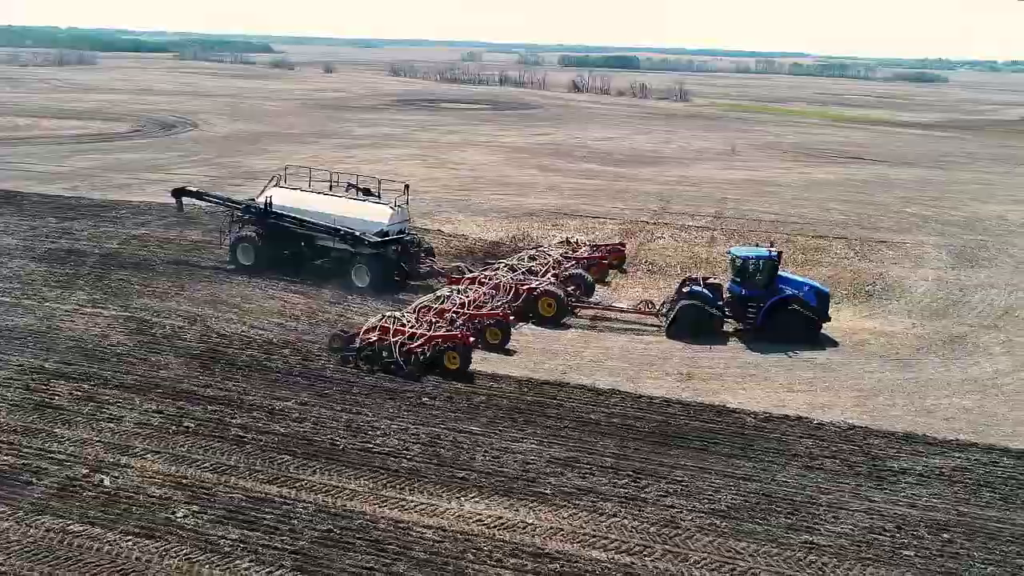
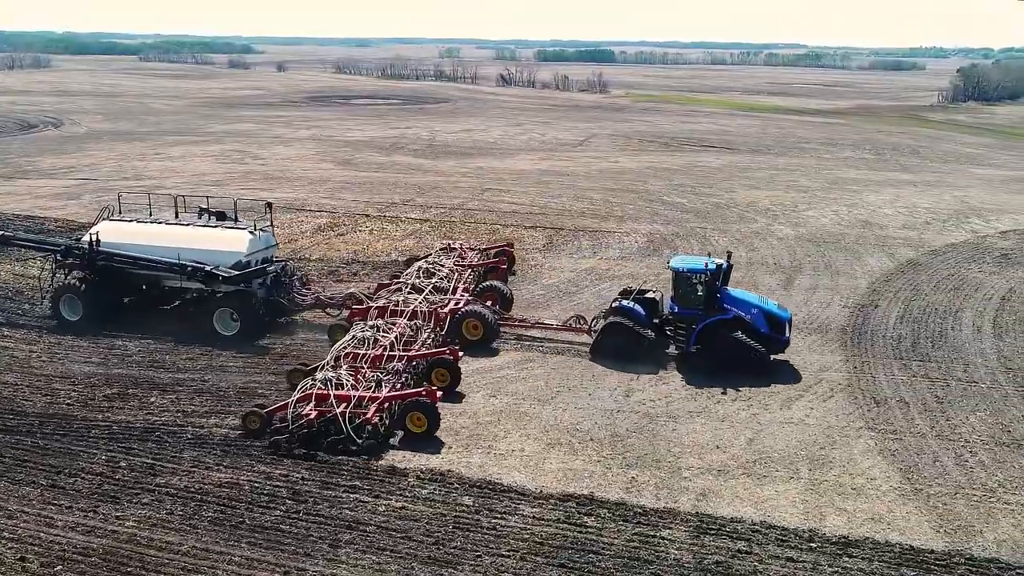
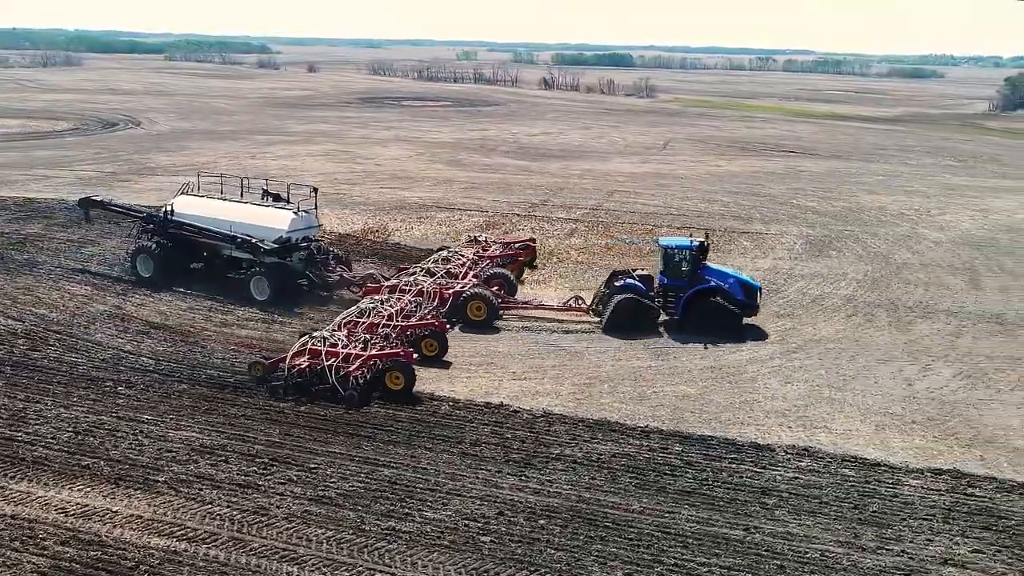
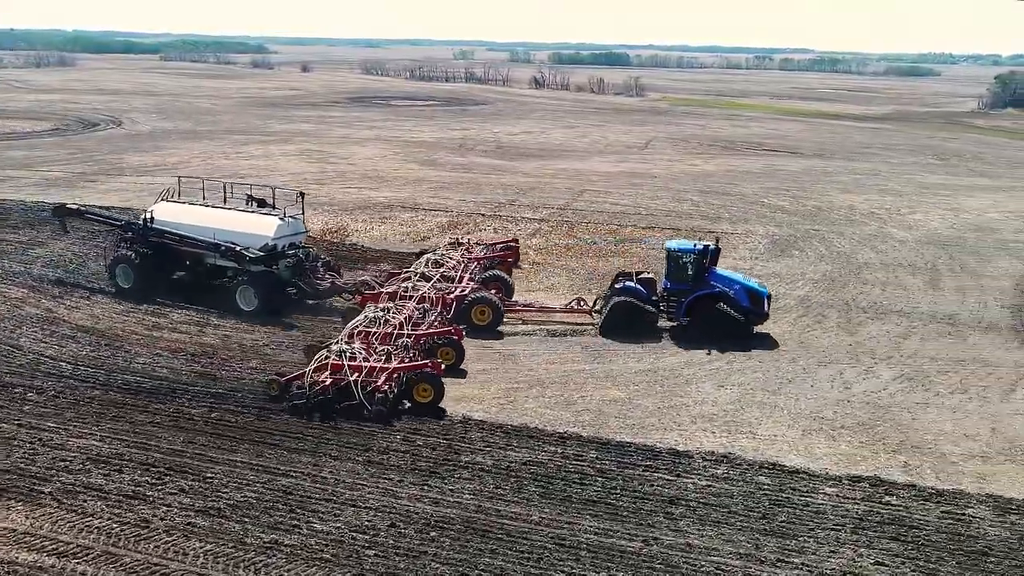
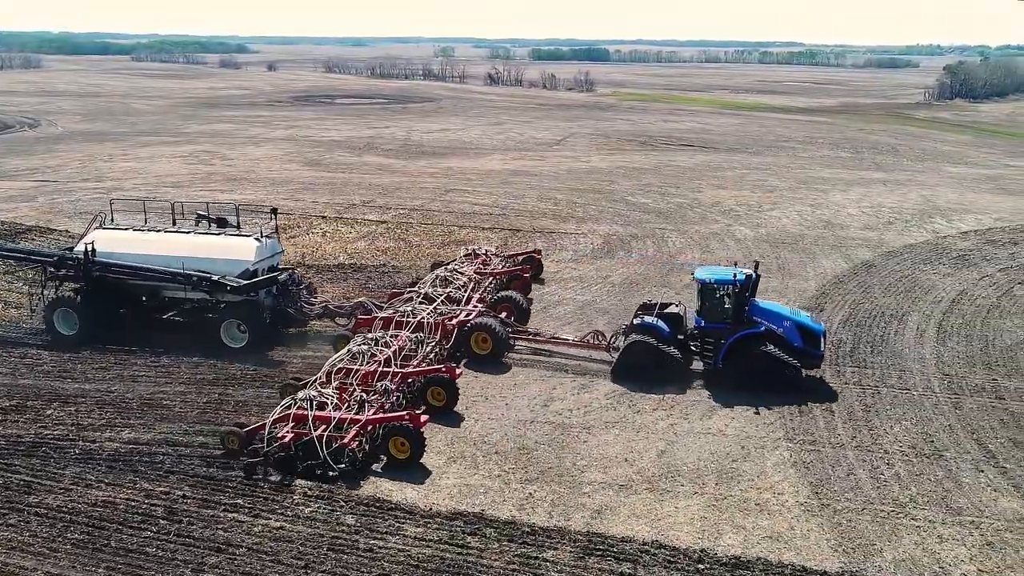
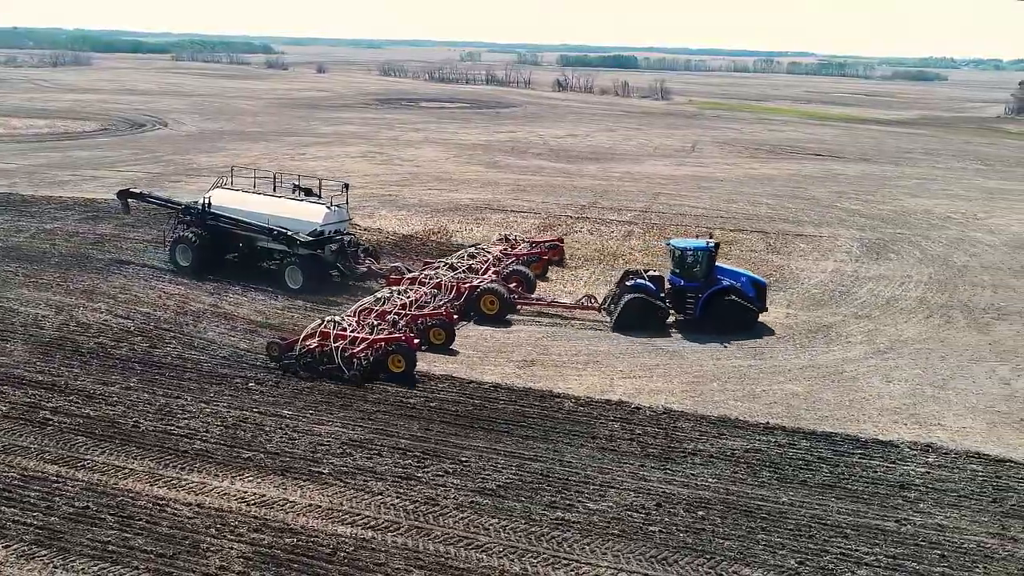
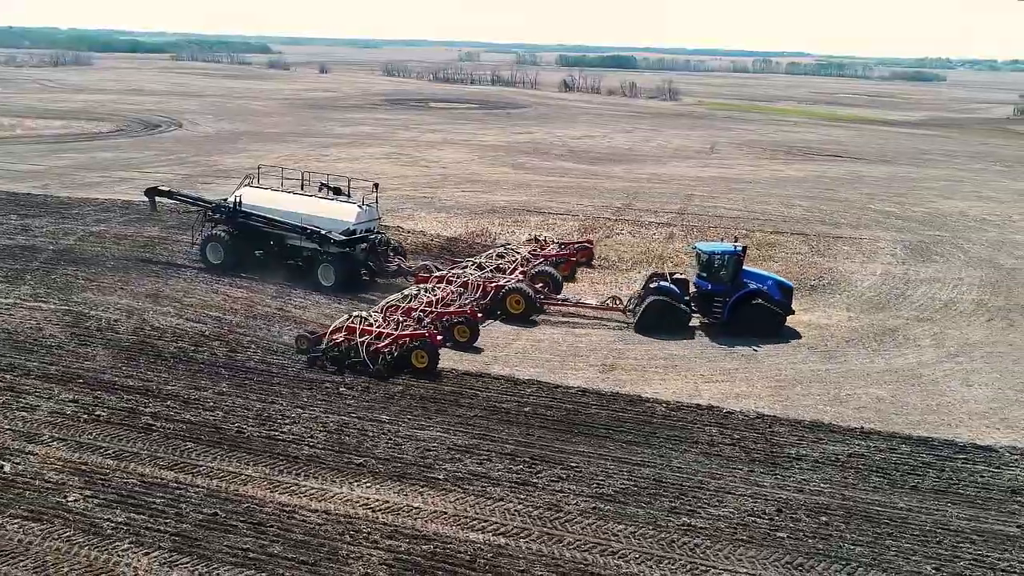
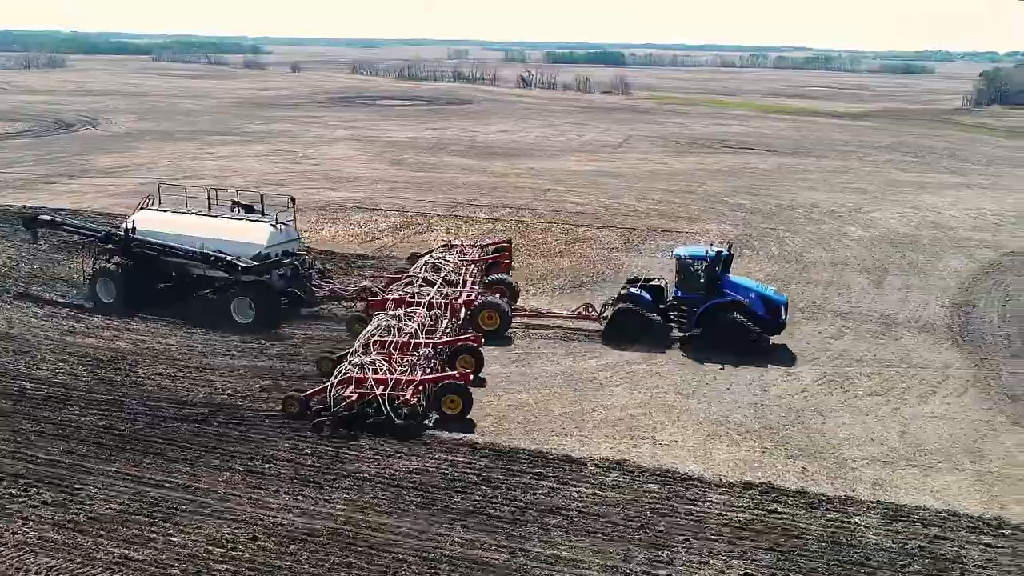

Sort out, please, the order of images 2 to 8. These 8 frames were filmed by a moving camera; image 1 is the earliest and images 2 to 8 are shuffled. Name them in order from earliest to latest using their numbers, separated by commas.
7, 6, 3, 4, 8, 2, 5
